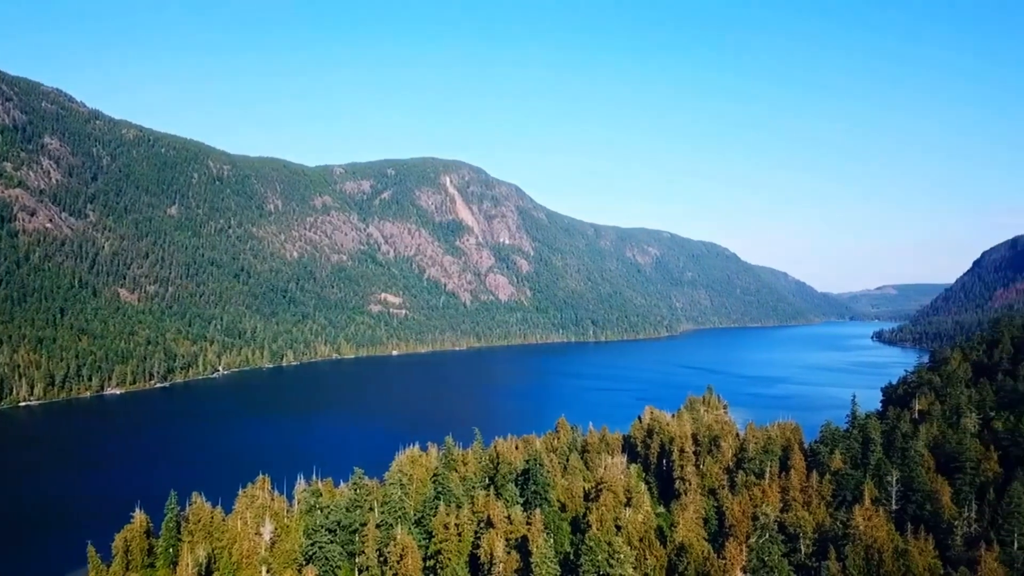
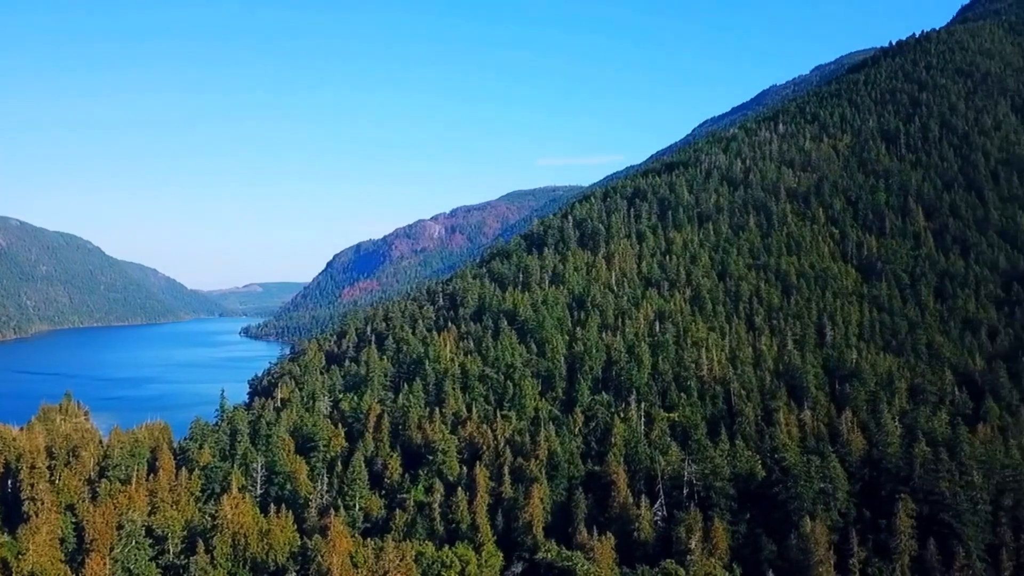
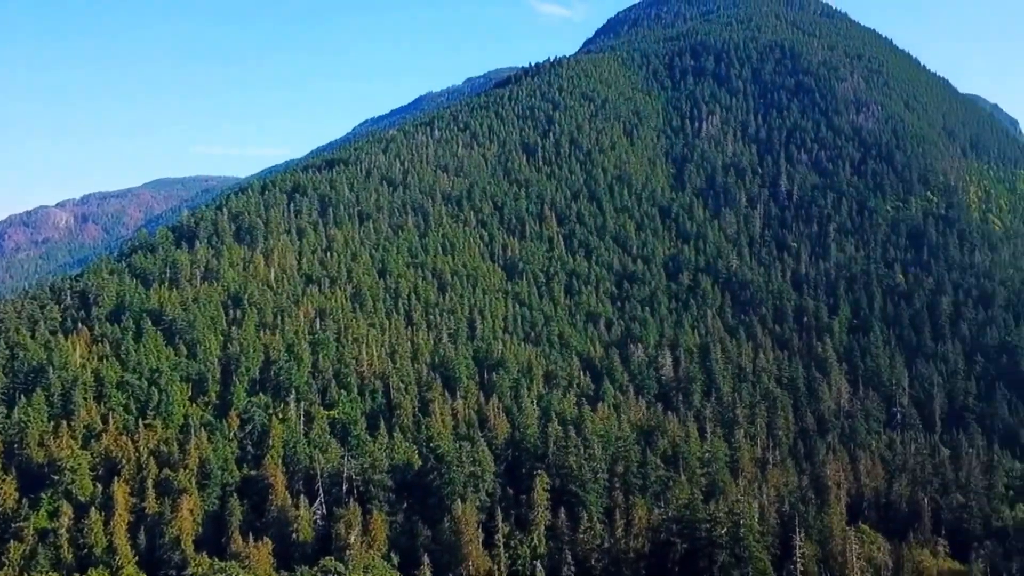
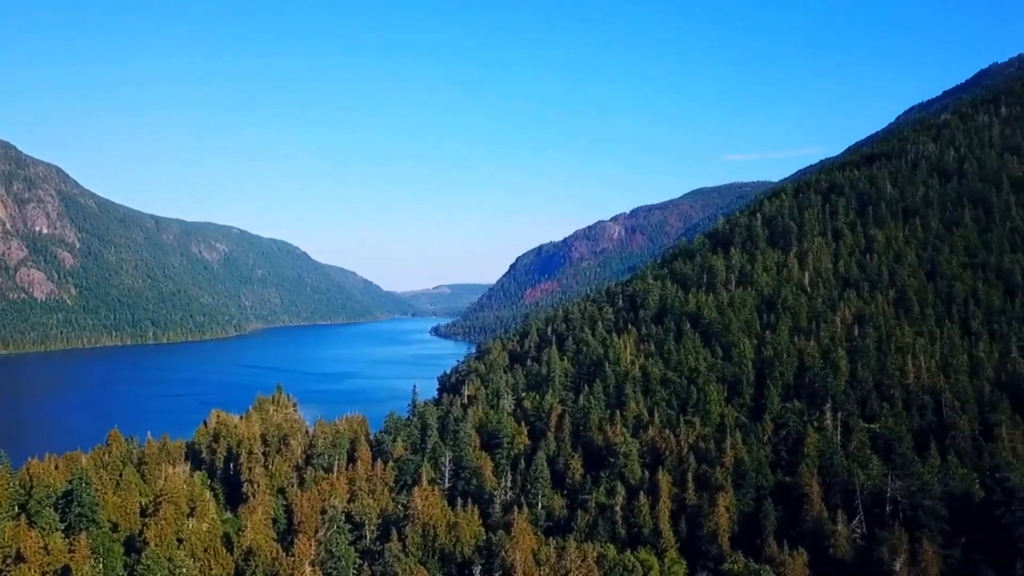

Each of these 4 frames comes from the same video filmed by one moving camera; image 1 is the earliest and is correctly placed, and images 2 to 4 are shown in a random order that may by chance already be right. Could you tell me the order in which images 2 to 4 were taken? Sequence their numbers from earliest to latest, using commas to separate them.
4, 2, 3
